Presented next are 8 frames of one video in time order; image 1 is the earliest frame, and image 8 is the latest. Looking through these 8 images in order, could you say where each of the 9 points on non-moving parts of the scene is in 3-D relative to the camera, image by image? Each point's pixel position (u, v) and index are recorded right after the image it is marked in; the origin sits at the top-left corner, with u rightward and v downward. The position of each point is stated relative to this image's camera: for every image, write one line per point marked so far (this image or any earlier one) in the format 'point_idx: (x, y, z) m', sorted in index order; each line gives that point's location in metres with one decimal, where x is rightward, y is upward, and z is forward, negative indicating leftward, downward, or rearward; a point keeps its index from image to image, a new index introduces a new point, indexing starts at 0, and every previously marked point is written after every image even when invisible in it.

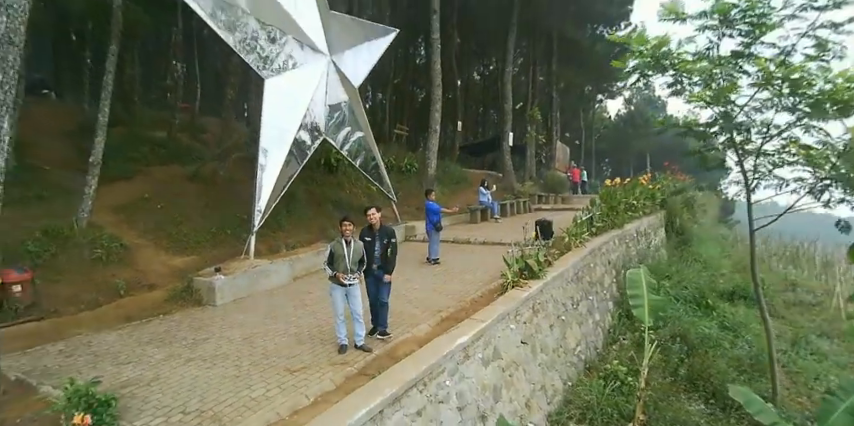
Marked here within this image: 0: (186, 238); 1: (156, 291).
0: (-3.2, -0.4, +6.2) m
1: (-2.9, -0.8, +5.1) m
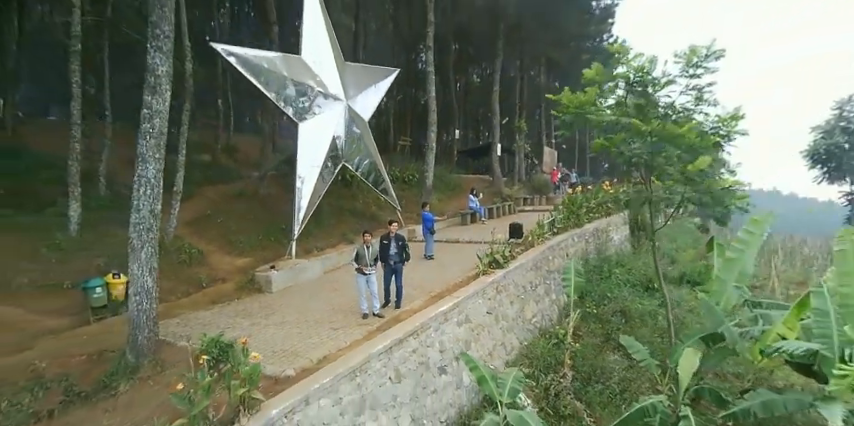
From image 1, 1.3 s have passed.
0: (-3.2, -0.6, +8.2) m
1: (-3.0, -1.0, +7.1) m
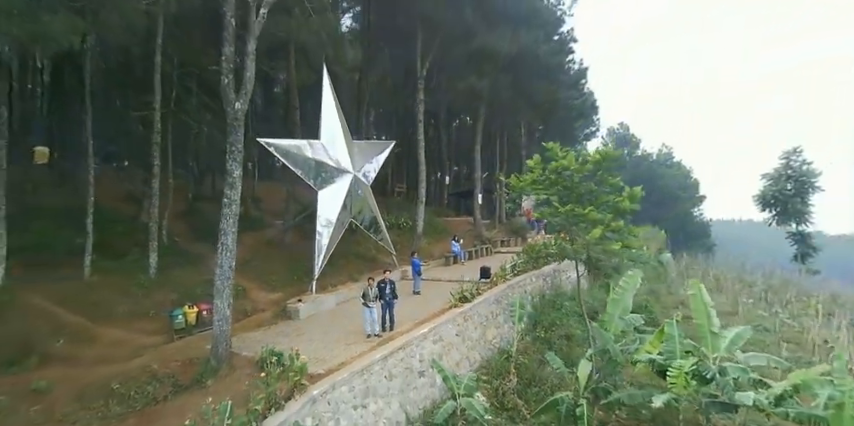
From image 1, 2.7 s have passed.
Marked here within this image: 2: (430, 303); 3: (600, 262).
0: (-3.5, -1.7, +10.6) m
1: (-3.3, -2.0, +9.5) m
2: (+0.1, -1.9, +10.0) m
3: (+3.6, -1.2, +11.1) m
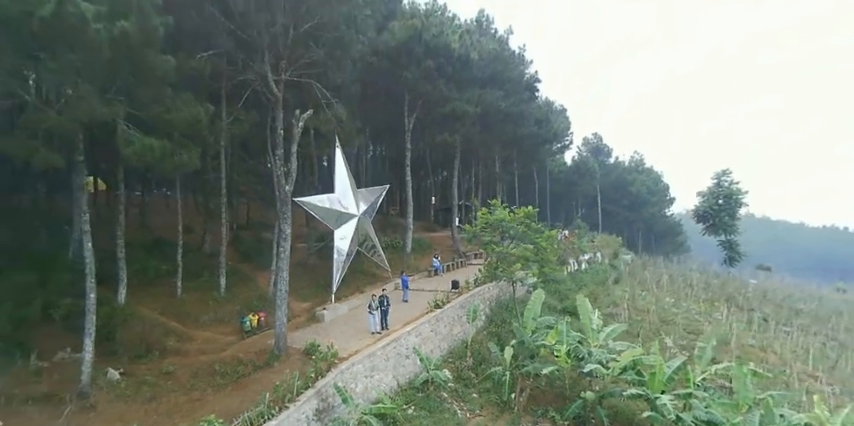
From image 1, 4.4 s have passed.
0: (-4.0, -2.7, +14.9) m
1: (-3.7, -3.1, +13.8) m
2: (-0.4, -3.0, +14.3) m
3: (+3.1, -2.2, +15.4) m
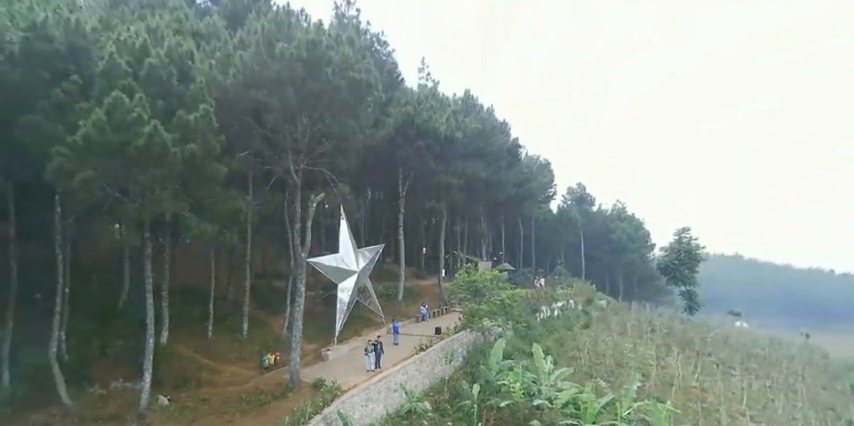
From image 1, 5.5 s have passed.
0: (-4.5, -4.9, +17.8) m
1: (-4.2, -5.2, +16.7) m
2: (-0.9, -5.2, +17.3) m
3: (+2.6, -4.6, +18.5) m
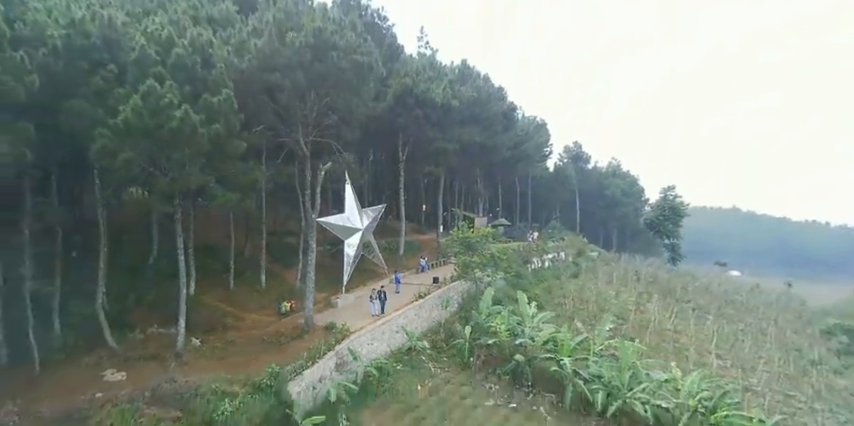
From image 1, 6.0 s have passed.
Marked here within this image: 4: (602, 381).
0: (-4.5, -3.3, +19.9) m
1: (-4.3, -3.7, +18.8) m
2: (-1.0, -3.6, +19.3) m
3: (+2.5, -2.8, +20.4) m
4: (+5.8, -5.5, +15.3) m
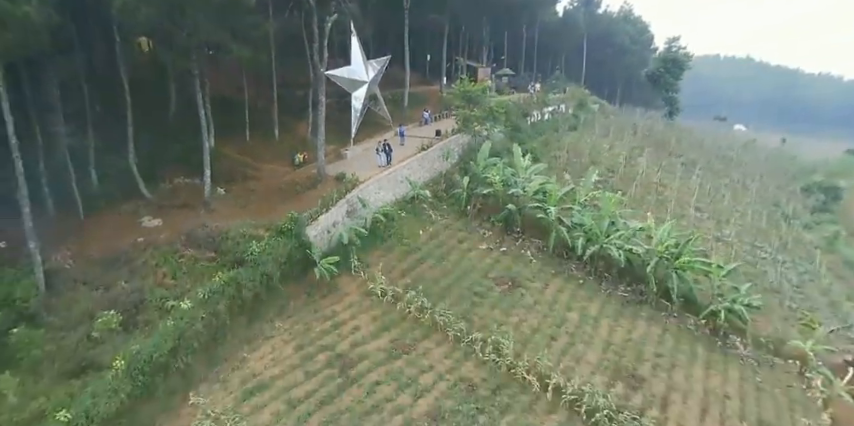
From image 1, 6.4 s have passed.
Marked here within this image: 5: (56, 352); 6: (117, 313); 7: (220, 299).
0: (-4.5, +3.1, +20.6) m
1: (-4.2, +2.4, +19.6) m
2: (-0.9, +2.6, +20.1) m
3: (+2.6, +3.6, +20.9) m
4: (+5.8, -0.6, +16.9) m
5: (-9.1, -3.4, +11.1) m
6: (-8.3, -2.6, +12.2) m
7: (-5.4, -2.2, +11.8) m
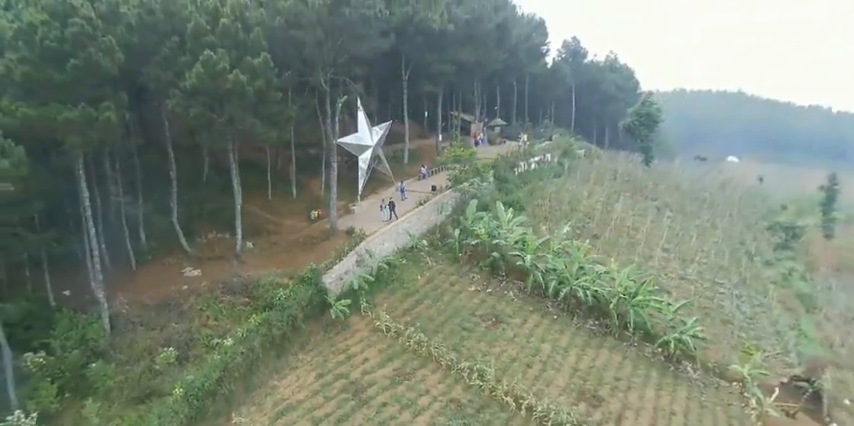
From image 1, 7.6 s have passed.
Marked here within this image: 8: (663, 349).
0: (-4.7, +0.7, +23.9) m
1: (-4.4, 0.0, +22.9) m
2: (-1.1, +0.3, +23.4) m
3: (+2.4, +1.3, +24.3) m
4: (+5.7, -2.6, +20.0) m
5: (-9.2, -5.2, +14.0) m
6: (-8.4, -4.5, +15.2) m
7: (-5.5, -4.0, +14.8) m
8: (+9.6, -5.5, +18.6) m
